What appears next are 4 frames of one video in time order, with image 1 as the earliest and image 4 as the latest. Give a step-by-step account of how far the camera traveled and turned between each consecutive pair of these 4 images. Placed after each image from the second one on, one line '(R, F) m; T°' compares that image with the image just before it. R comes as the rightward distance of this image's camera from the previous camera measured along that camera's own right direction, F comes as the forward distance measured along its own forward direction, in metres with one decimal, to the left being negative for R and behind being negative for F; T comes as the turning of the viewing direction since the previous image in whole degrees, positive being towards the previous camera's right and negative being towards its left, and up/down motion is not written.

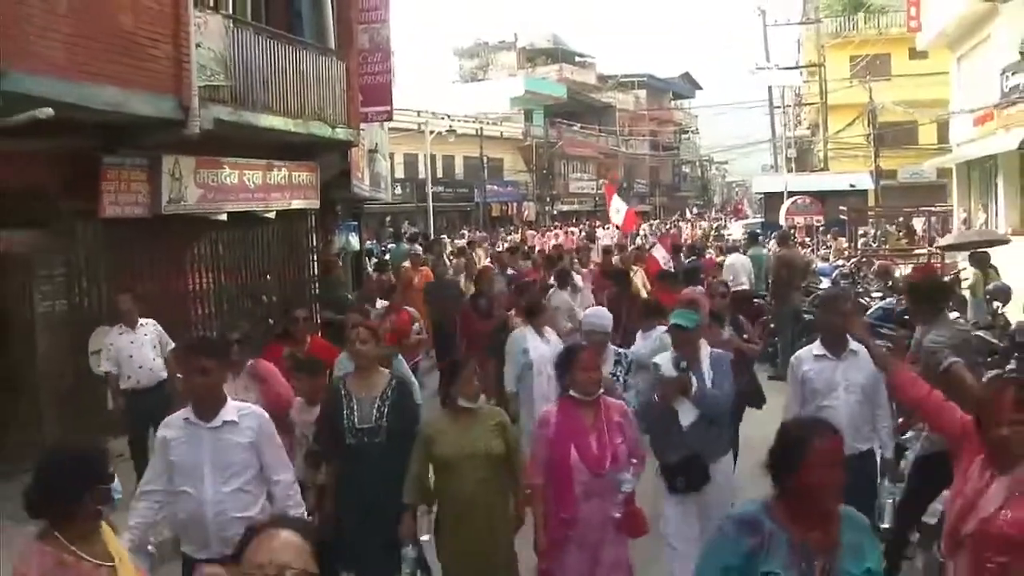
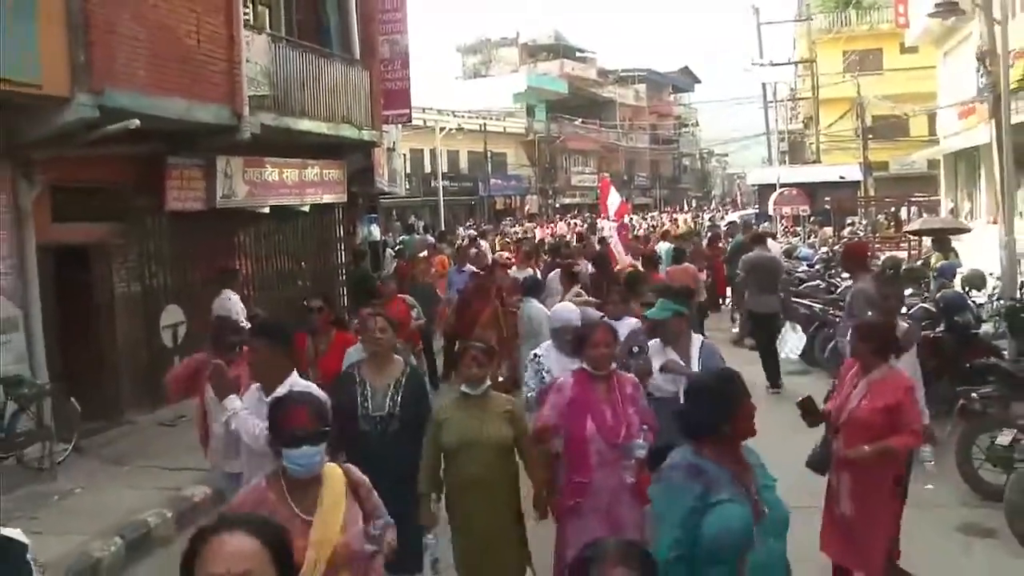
(-0.1, -1.5) m; 0°
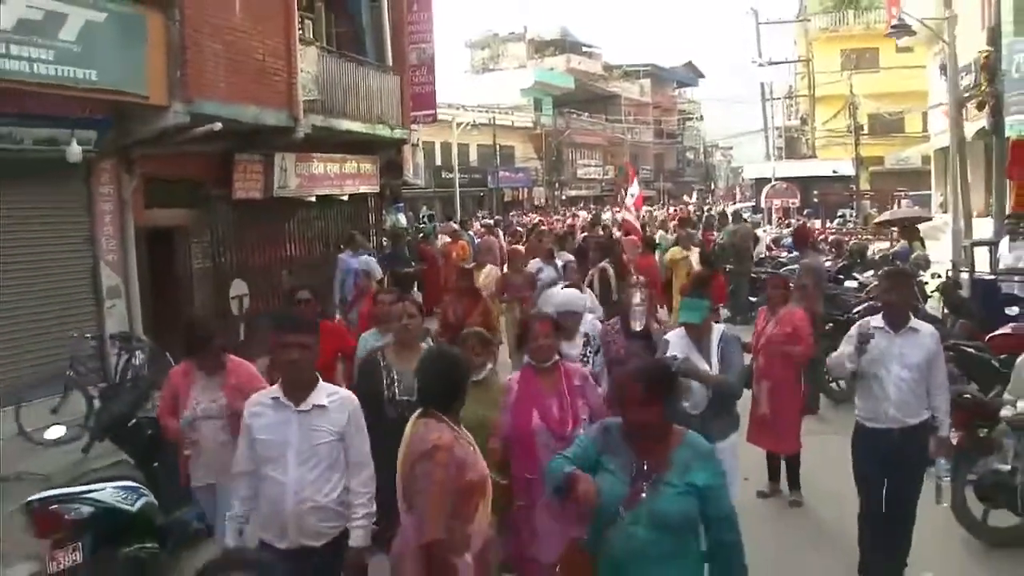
(-0.1, -1.9) m; 0°
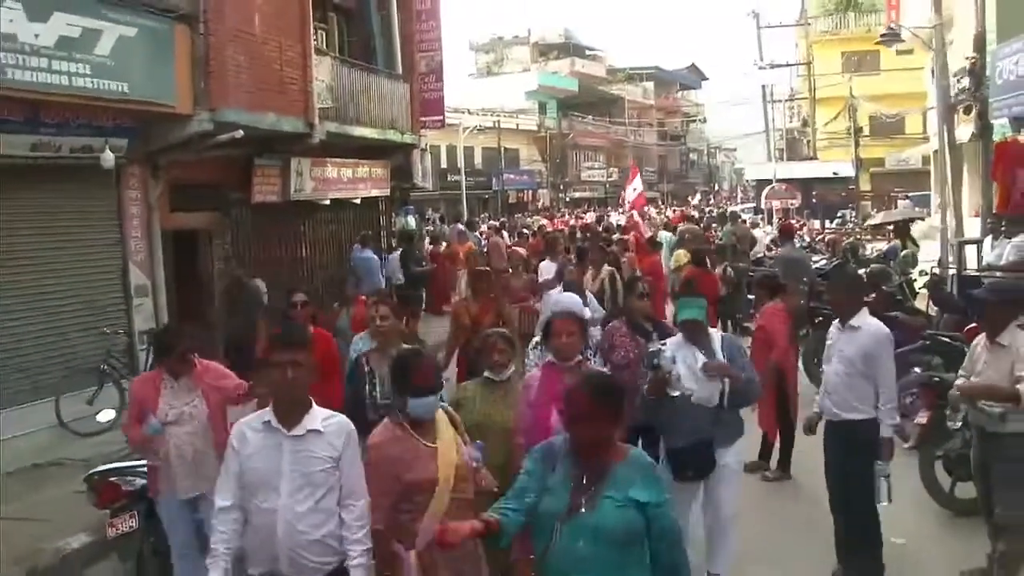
(0.0, -0.6) m; 0°
